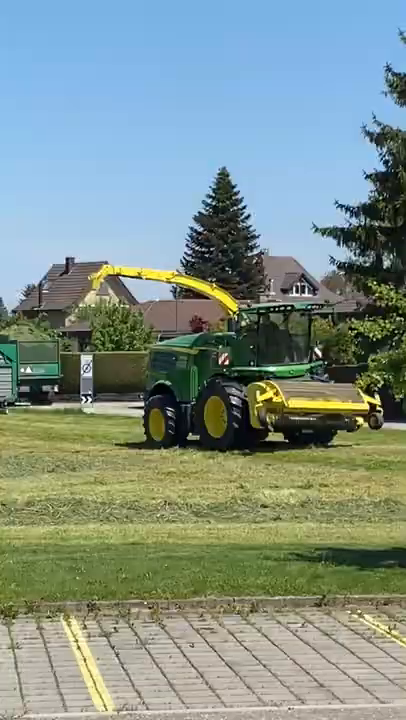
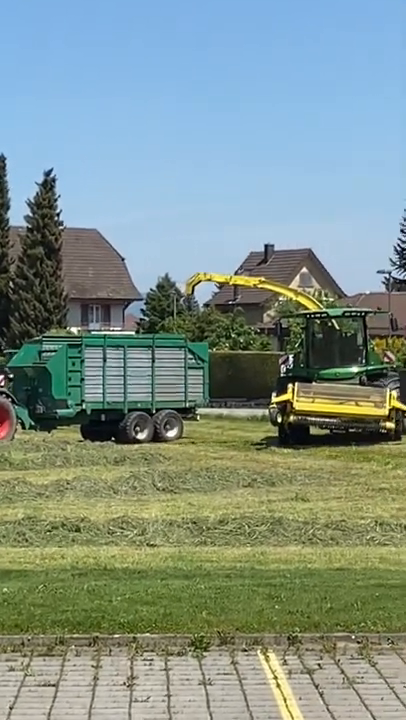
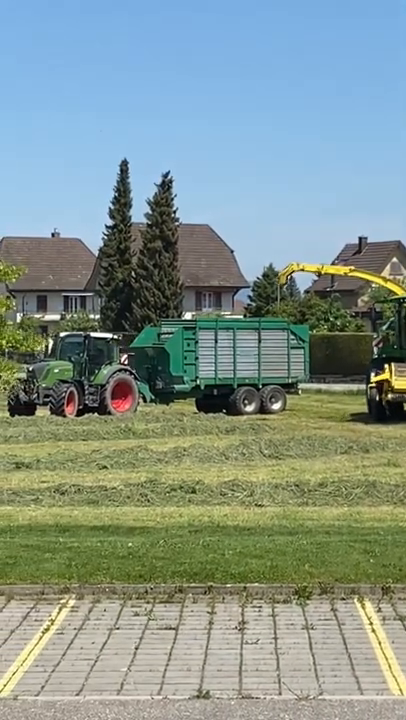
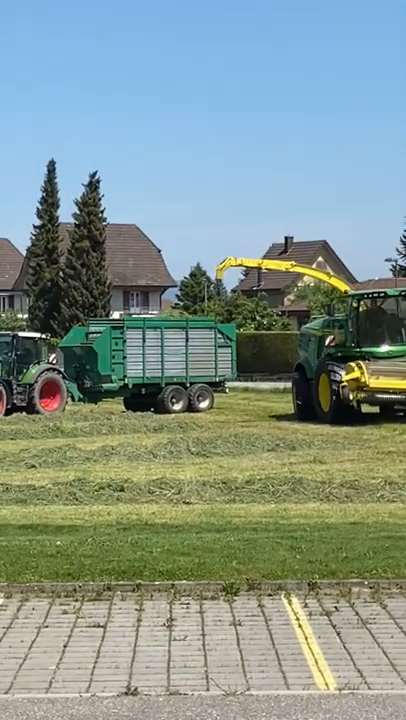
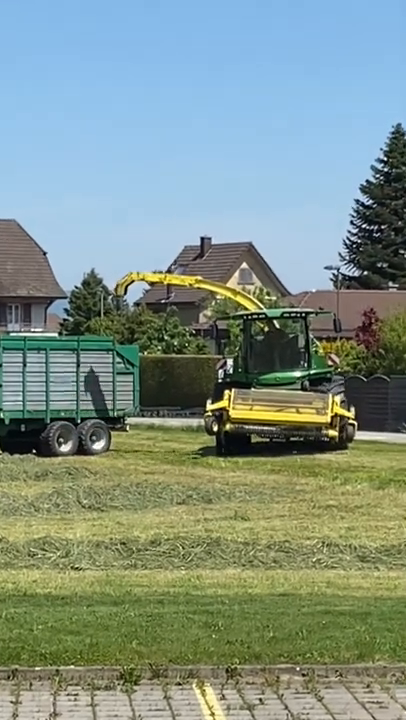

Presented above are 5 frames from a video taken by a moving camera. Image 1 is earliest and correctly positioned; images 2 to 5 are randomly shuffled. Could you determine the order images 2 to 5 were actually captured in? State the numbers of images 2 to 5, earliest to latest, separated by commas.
4, 3, 2, 5
